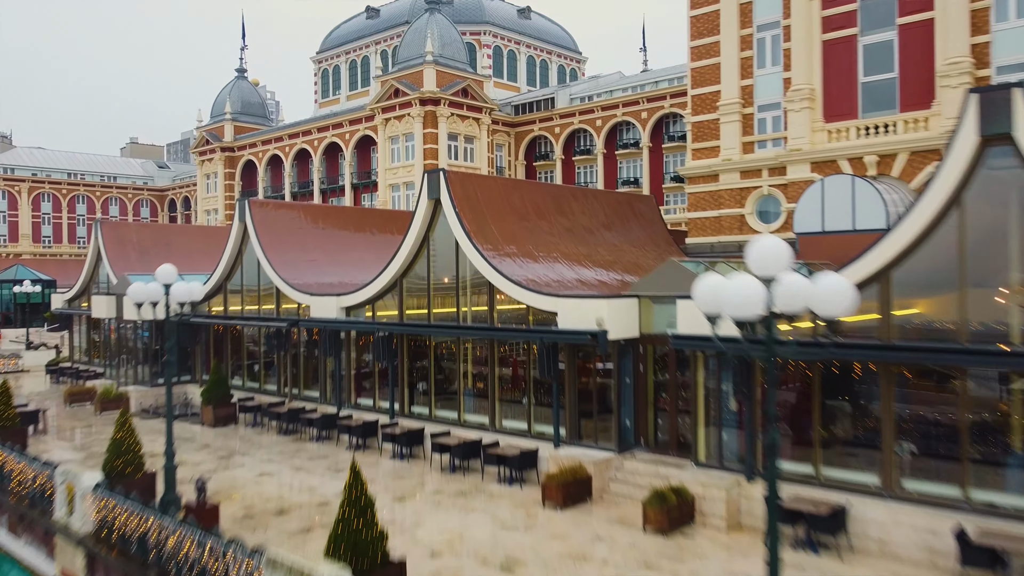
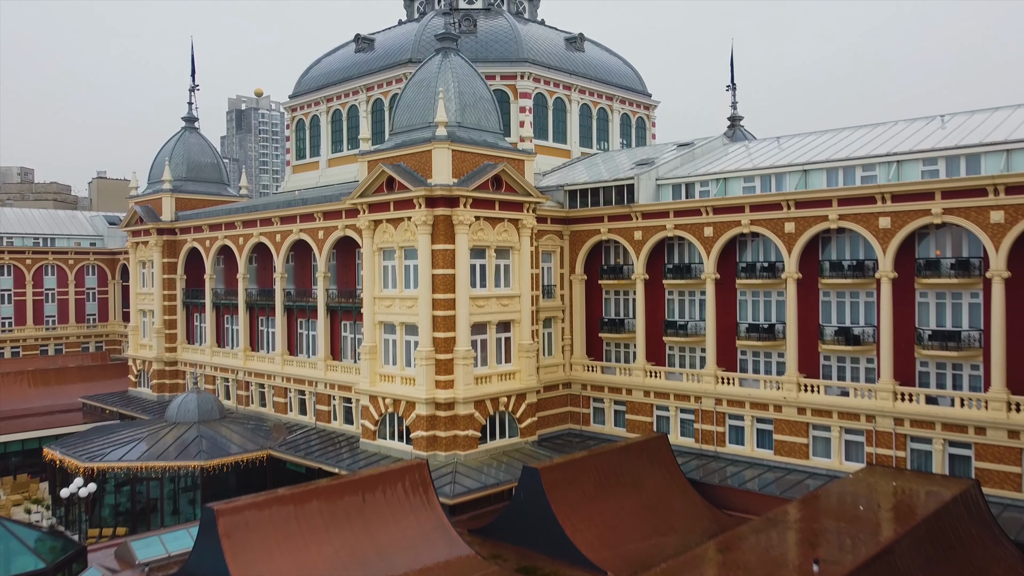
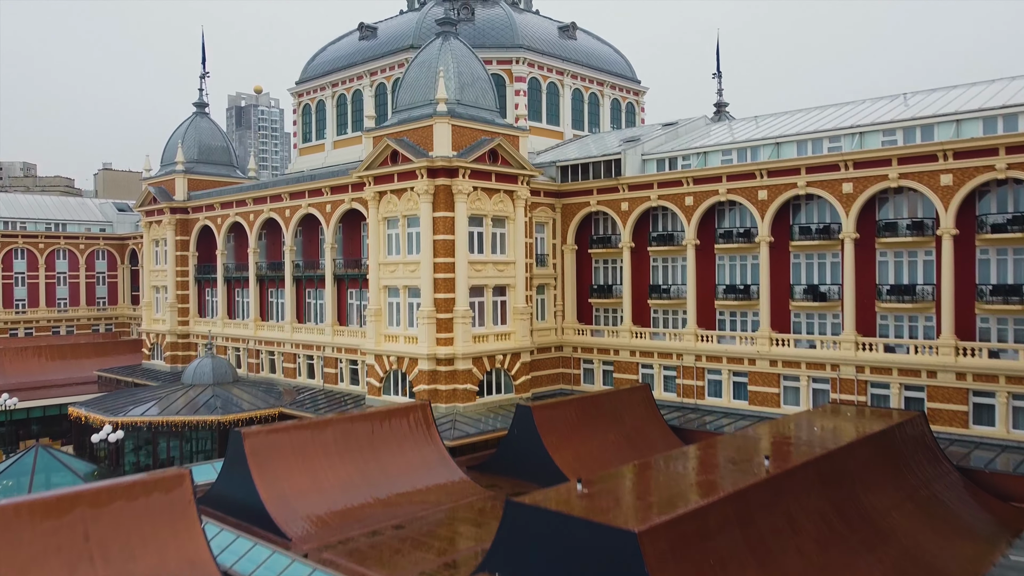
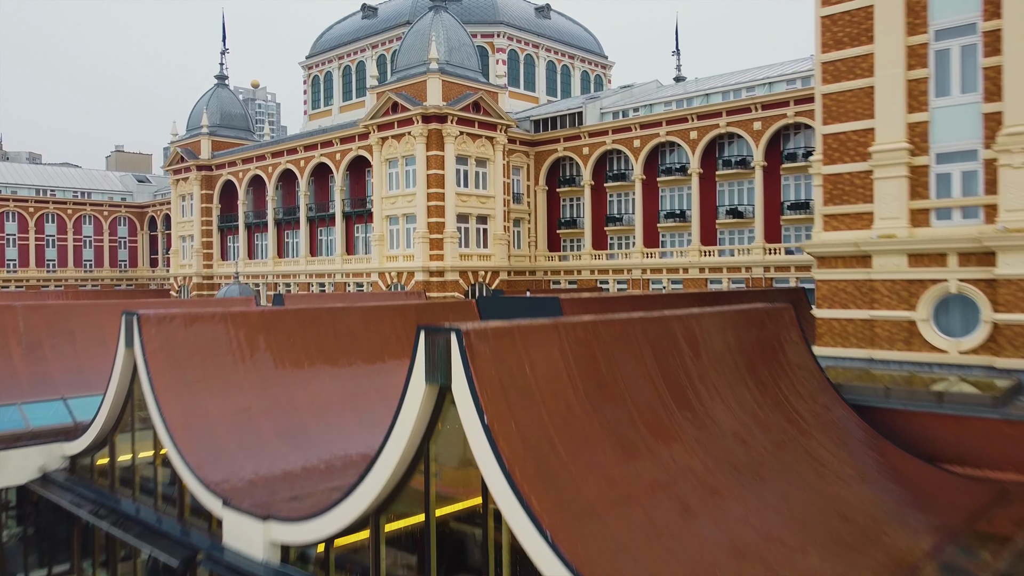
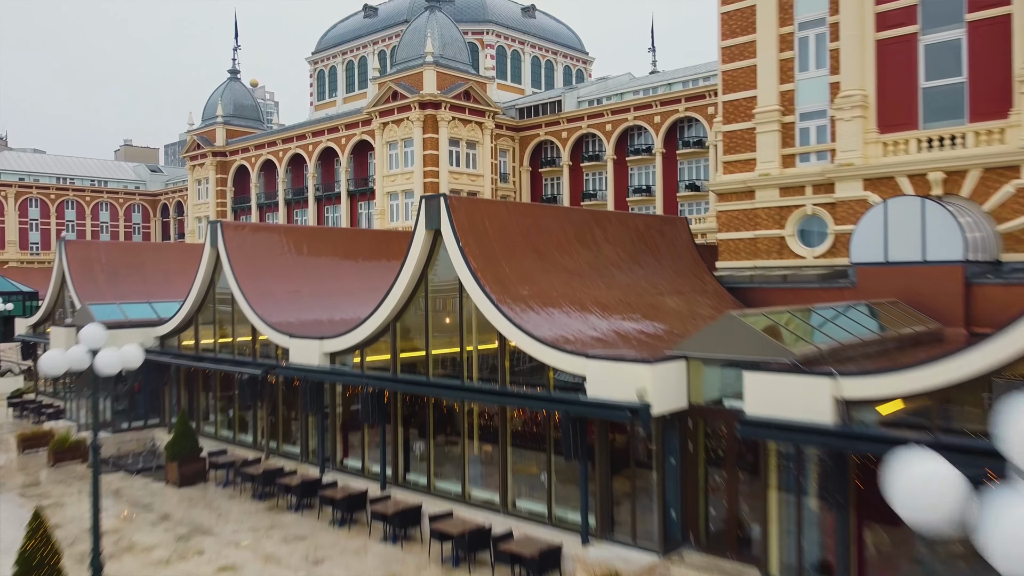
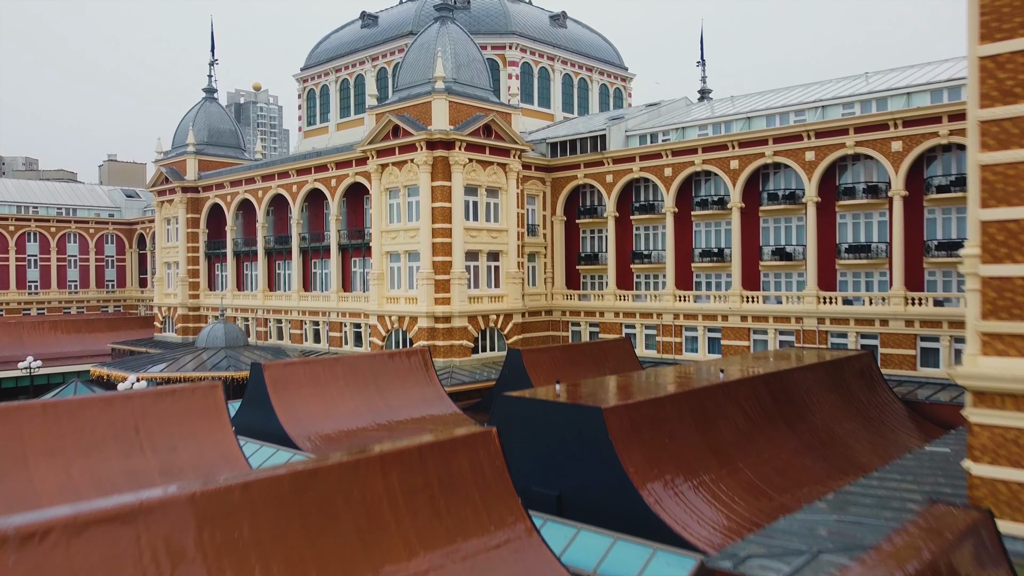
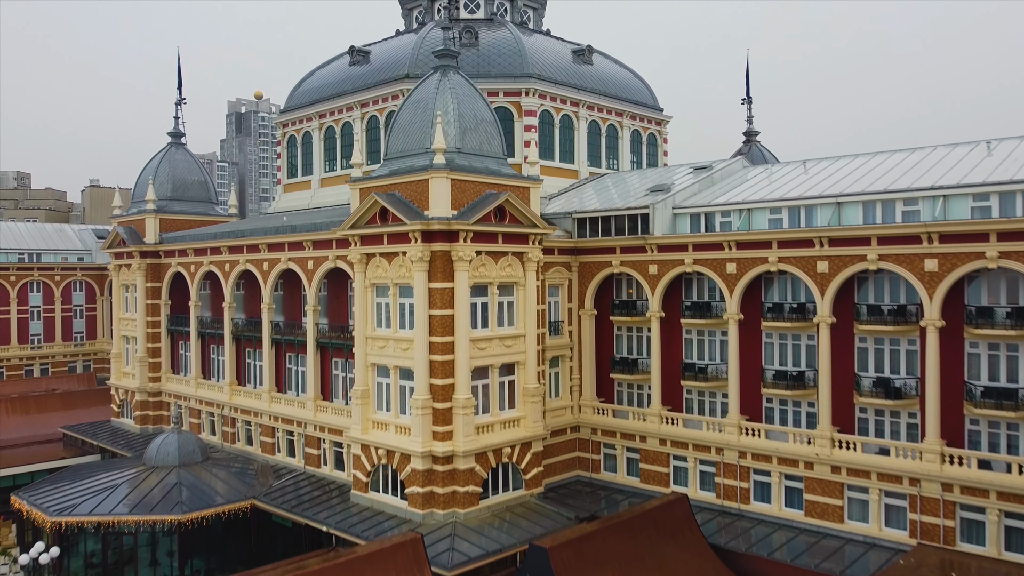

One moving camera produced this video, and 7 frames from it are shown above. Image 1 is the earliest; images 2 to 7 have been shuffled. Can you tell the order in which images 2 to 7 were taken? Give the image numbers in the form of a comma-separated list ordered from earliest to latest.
5, 4, 6, 3, 2, 7
